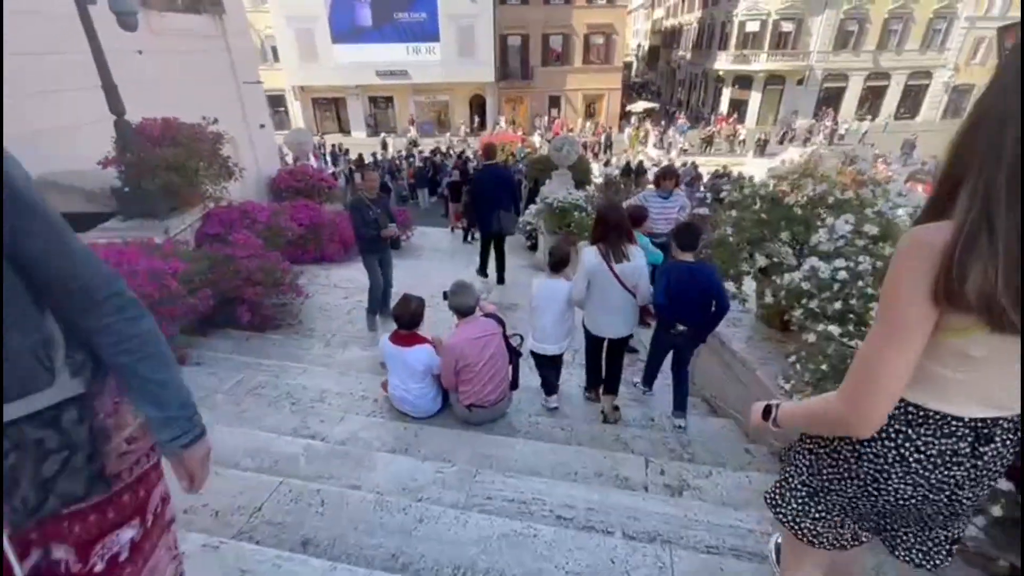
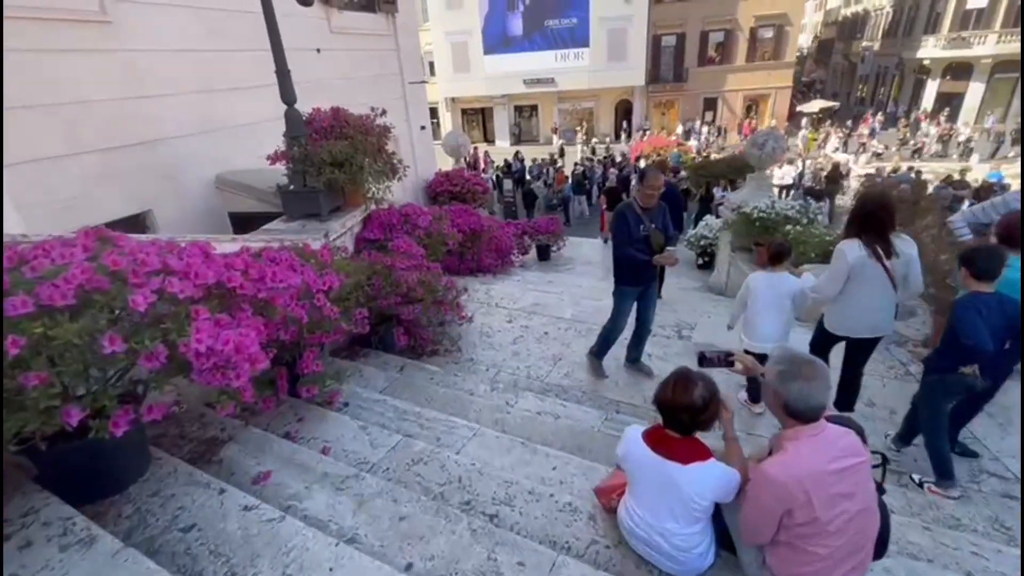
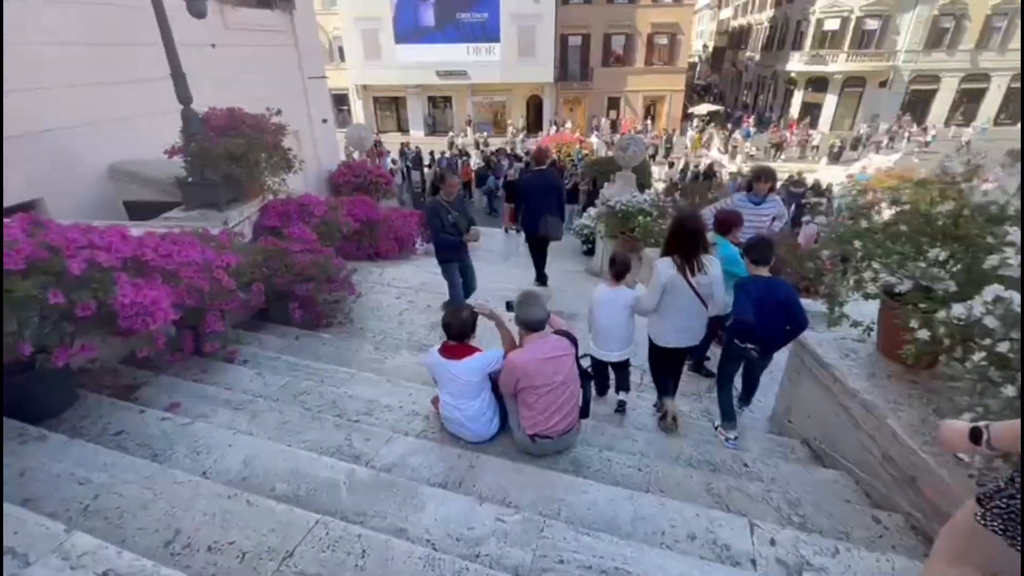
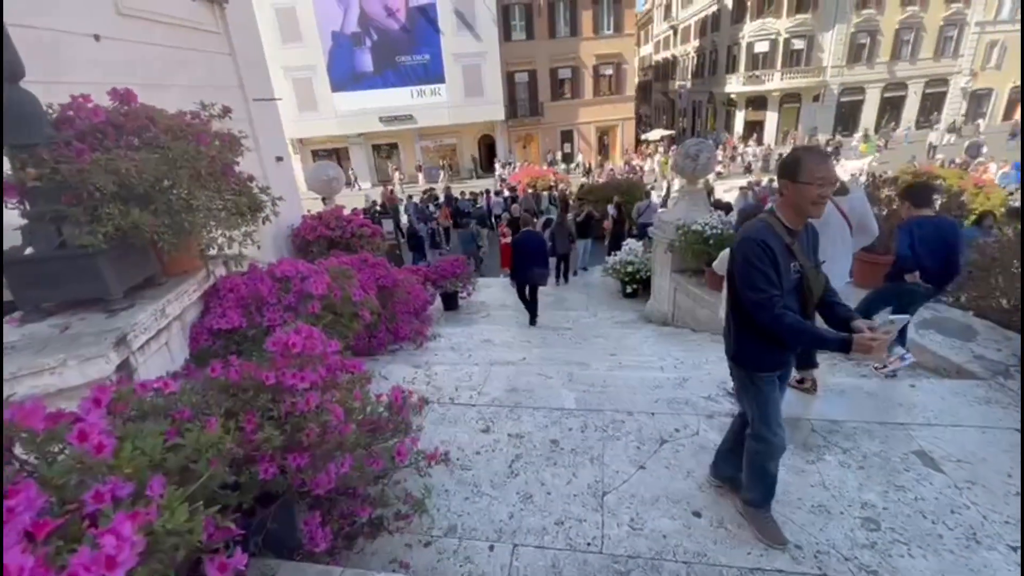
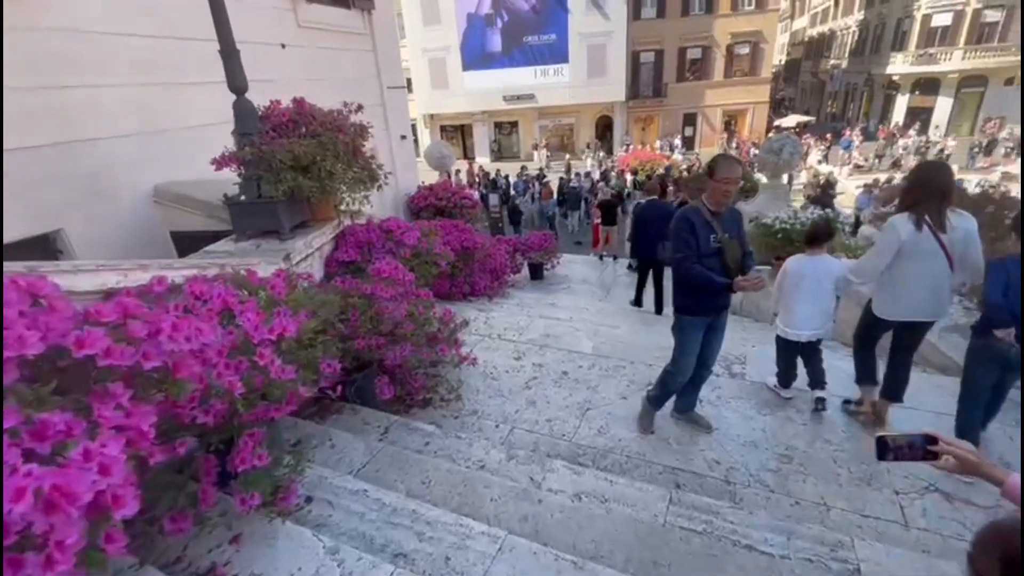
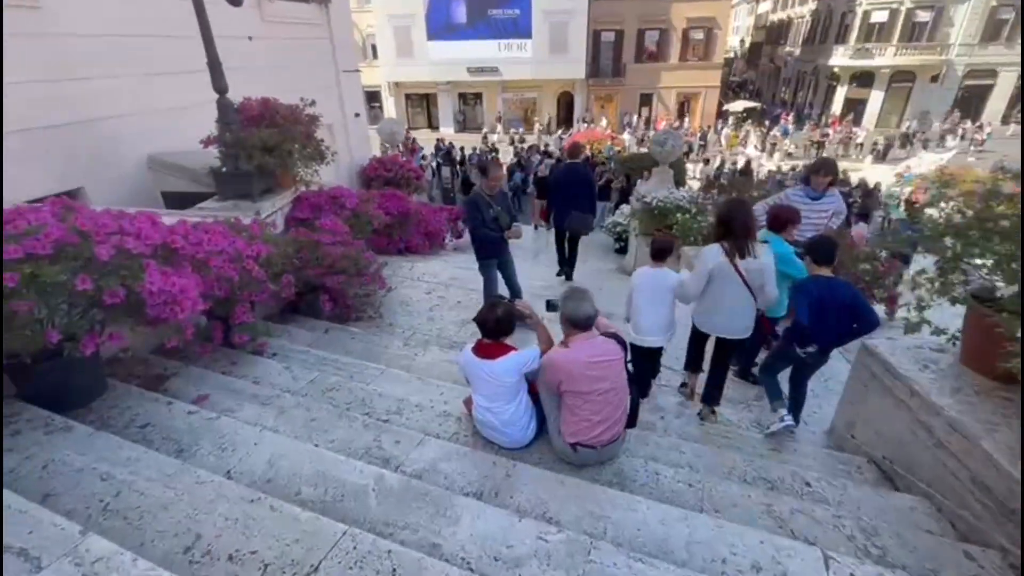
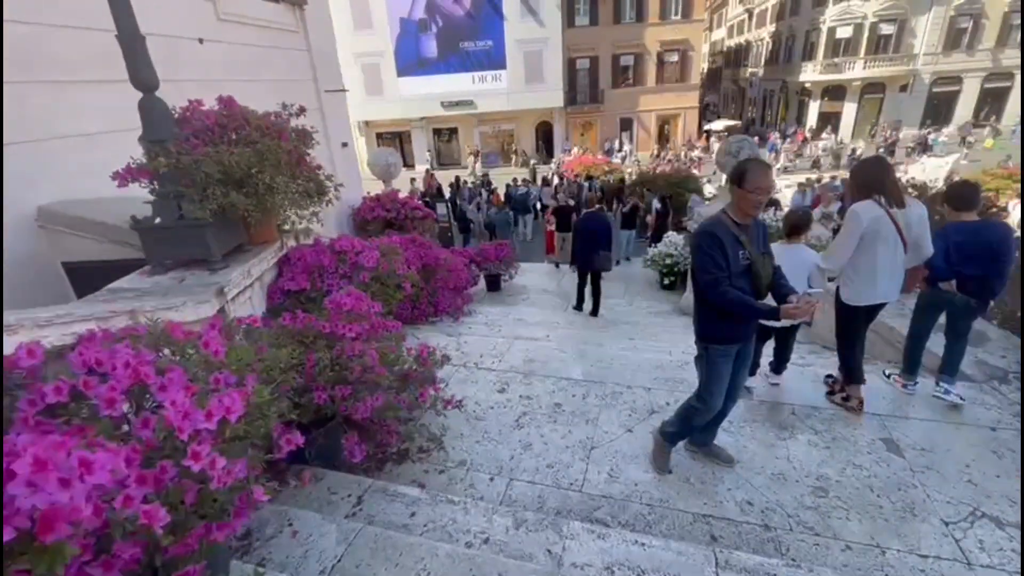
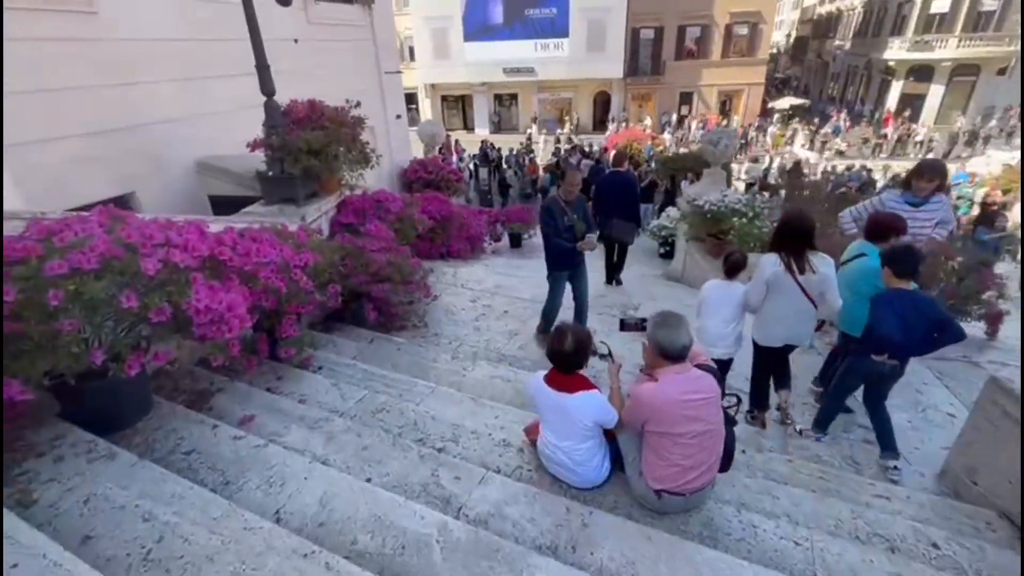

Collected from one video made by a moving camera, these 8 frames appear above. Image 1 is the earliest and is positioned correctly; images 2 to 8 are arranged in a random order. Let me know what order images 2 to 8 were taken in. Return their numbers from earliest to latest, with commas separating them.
3, 6, 8, 2, 5, 7, 4
